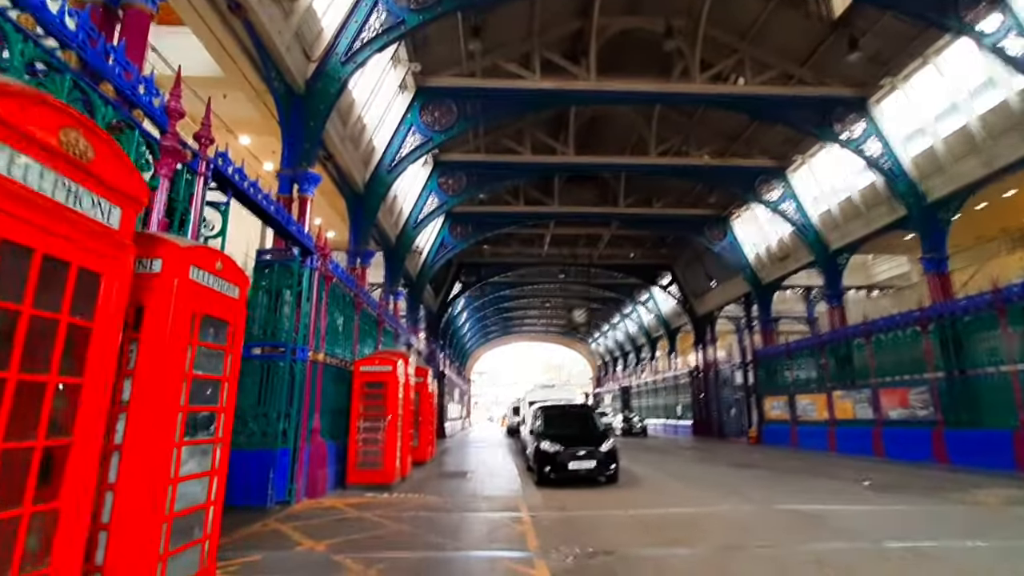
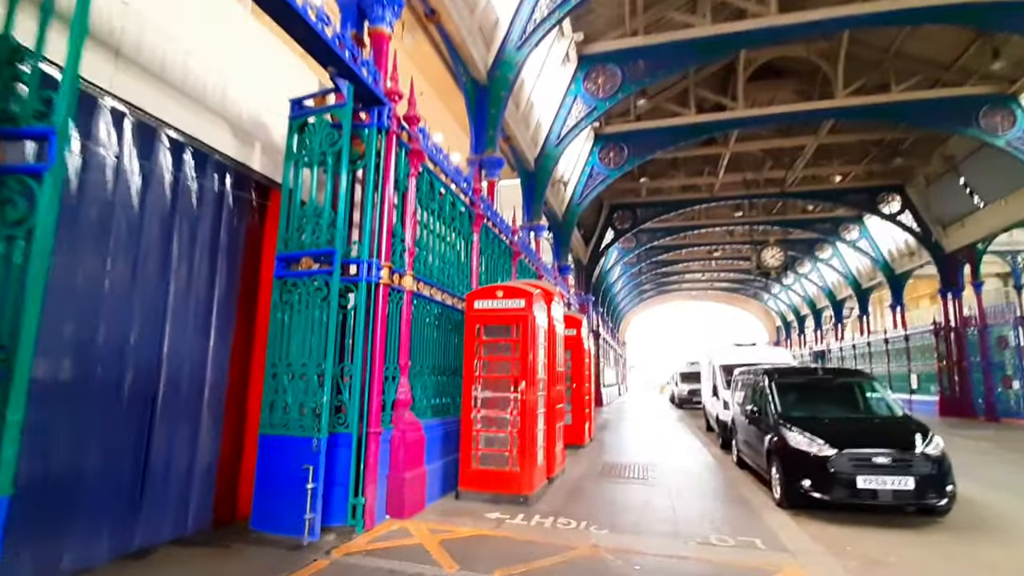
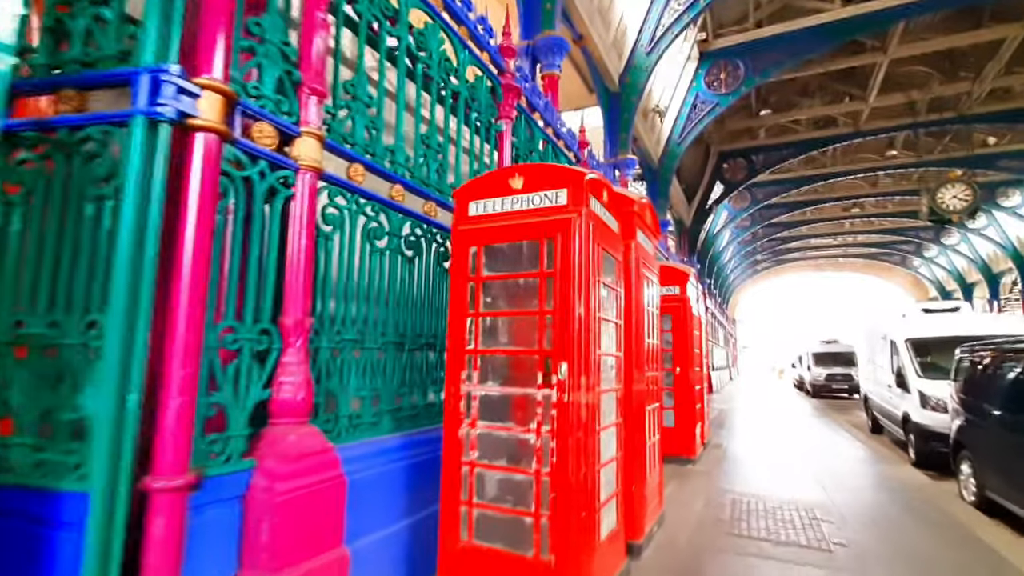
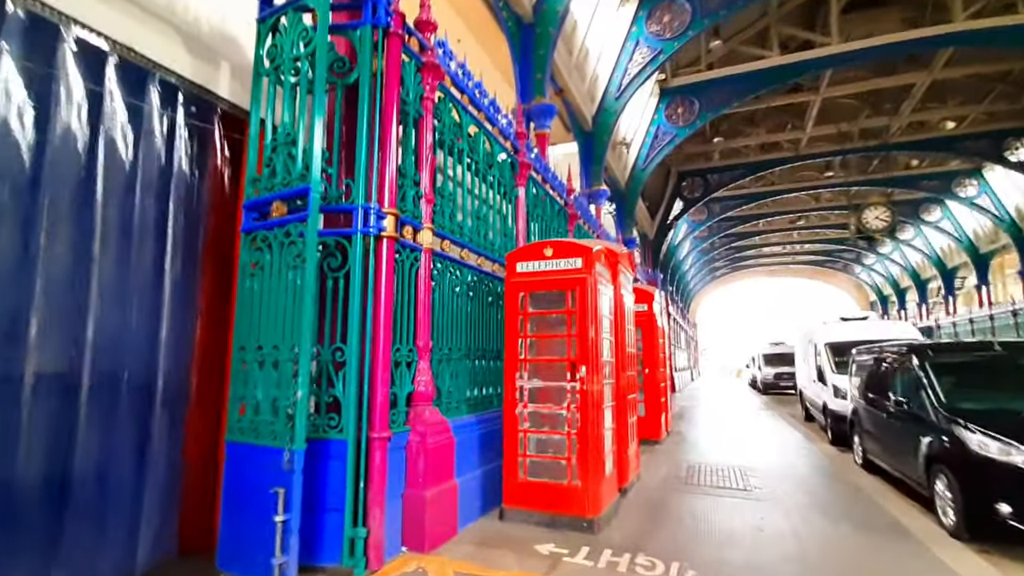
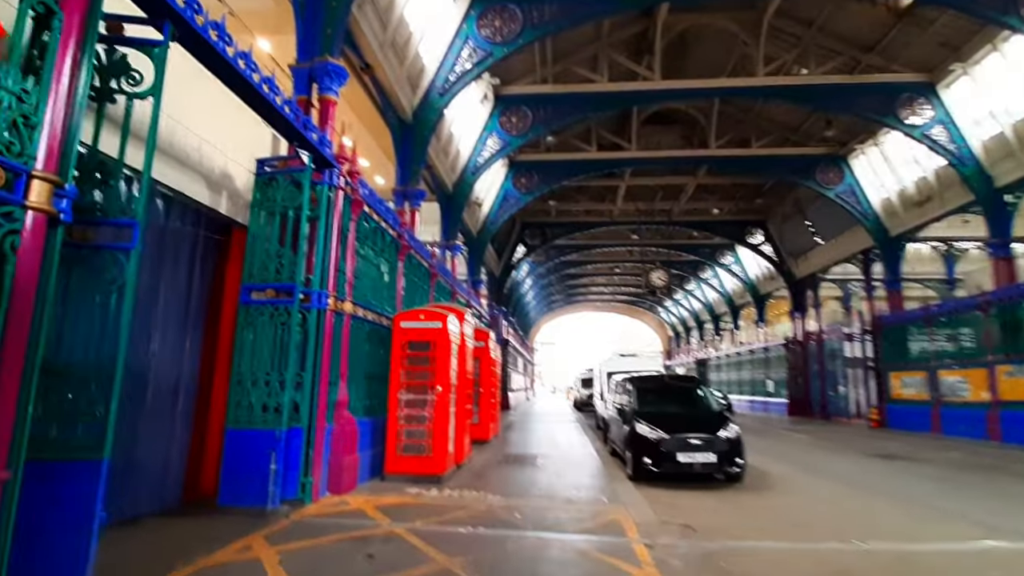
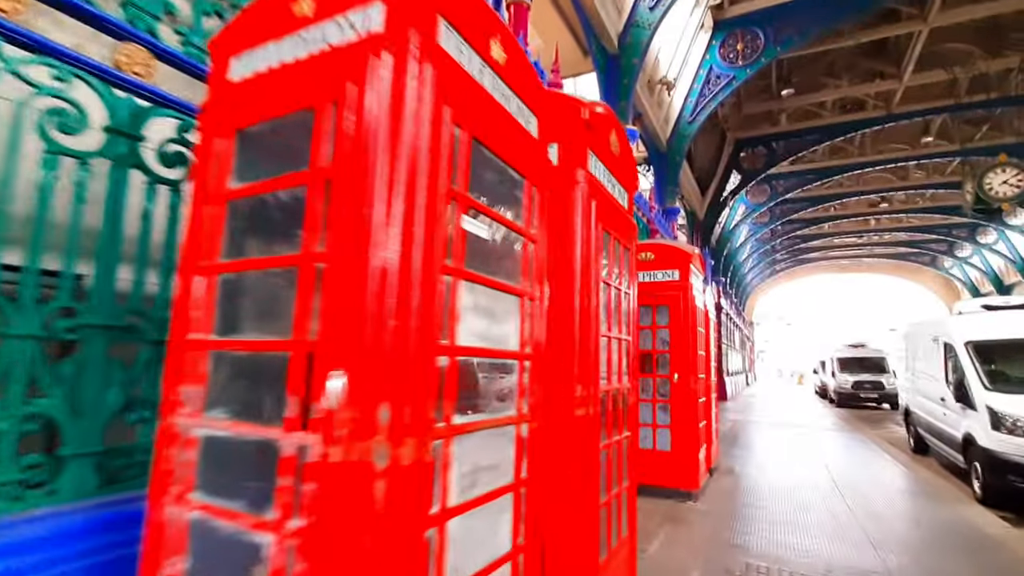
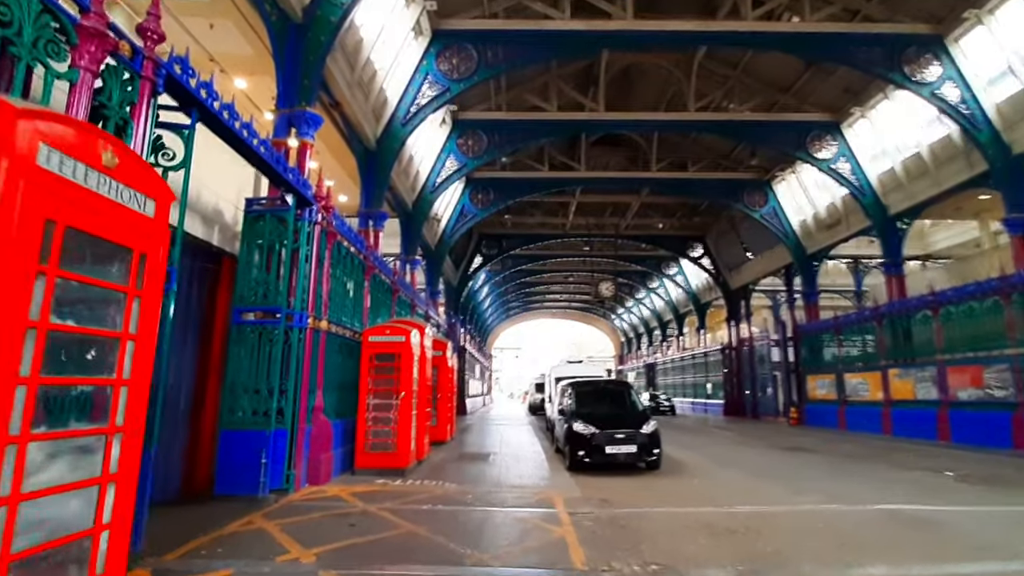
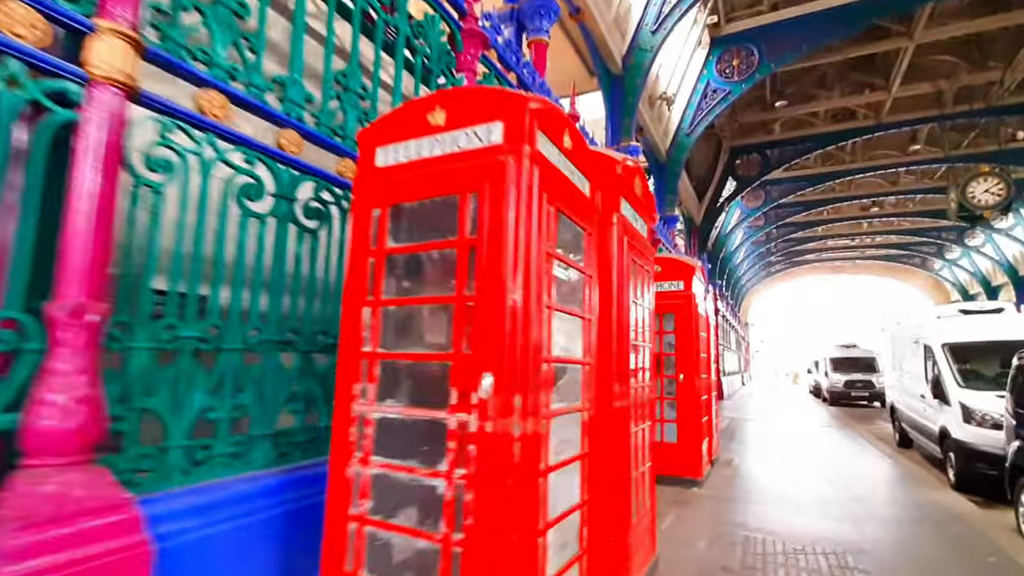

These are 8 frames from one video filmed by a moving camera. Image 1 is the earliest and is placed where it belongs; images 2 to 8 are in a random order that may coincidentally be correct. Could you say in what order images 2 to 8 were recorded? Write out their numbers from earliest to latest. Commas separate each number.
7, 5, 2, 4, 3, 8, 6
